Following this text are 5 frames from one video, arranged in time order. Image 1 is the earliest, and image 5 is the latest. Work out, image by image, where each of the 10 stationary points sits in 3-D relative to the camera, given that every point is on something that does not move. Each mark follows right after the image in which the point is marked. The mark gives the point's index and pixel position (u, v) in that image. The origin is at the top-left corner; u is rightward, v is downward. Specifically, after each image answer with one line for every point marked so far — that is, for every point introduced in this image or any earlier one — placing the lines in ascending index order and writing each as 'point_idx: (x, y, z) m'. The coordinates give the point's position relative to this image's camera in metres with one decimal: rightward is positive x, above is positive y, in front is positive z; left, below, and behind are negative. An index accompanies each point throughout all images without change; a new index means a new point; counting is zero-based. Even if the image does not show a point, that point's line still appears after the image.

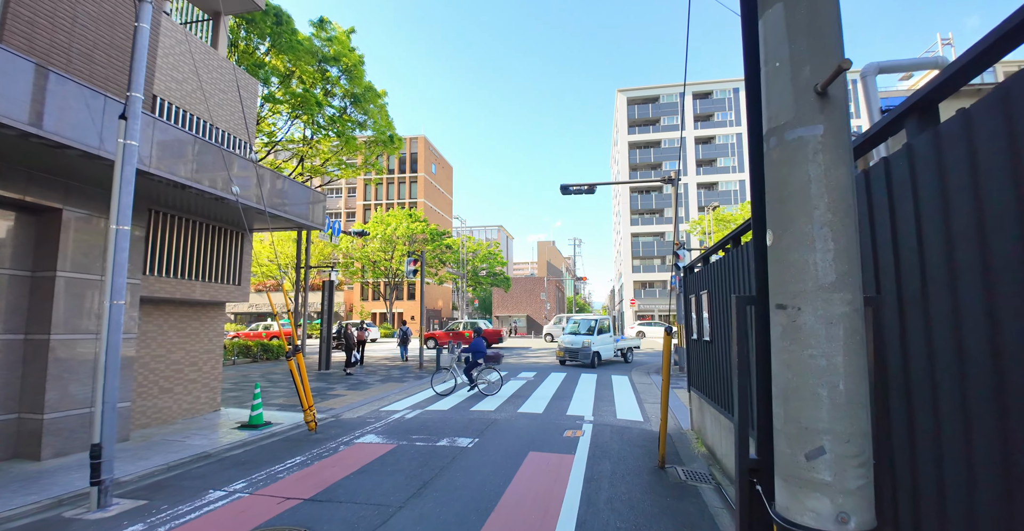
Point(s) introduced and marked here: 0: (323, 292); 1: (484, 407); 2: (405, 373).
0: (-5.9, -0.9, +15.0) m
1: (-0.5, -2.6, +8.8) m
2: (-3.3, -3.3, +14.4) m
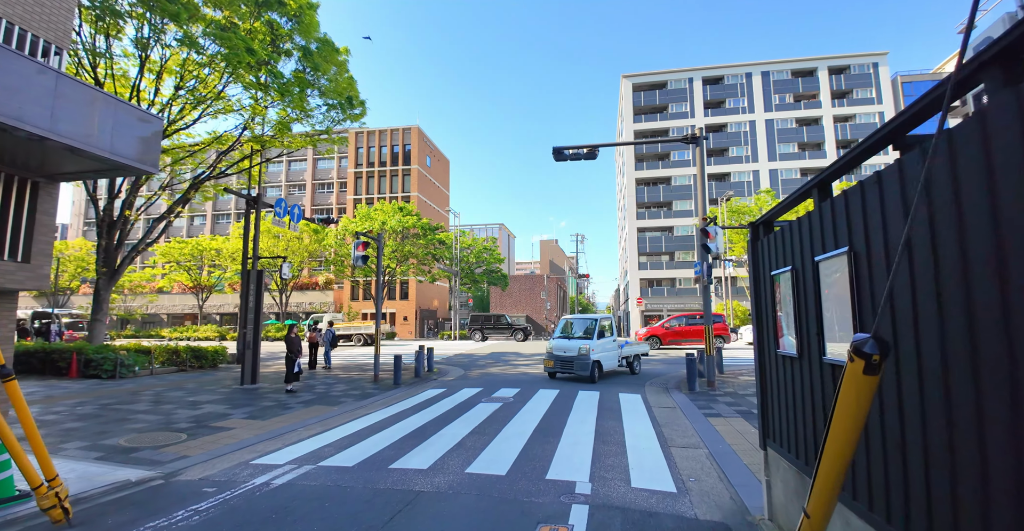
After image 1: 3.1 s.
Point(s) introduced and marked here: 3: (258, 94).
0: (-6.5, -0.5, +11.7) m
1: (-1.1, -2.2, +5.4) m
2: (-3.8, -2.9, +11.0) m
3: (-8.3, +5.6, +15.6) m
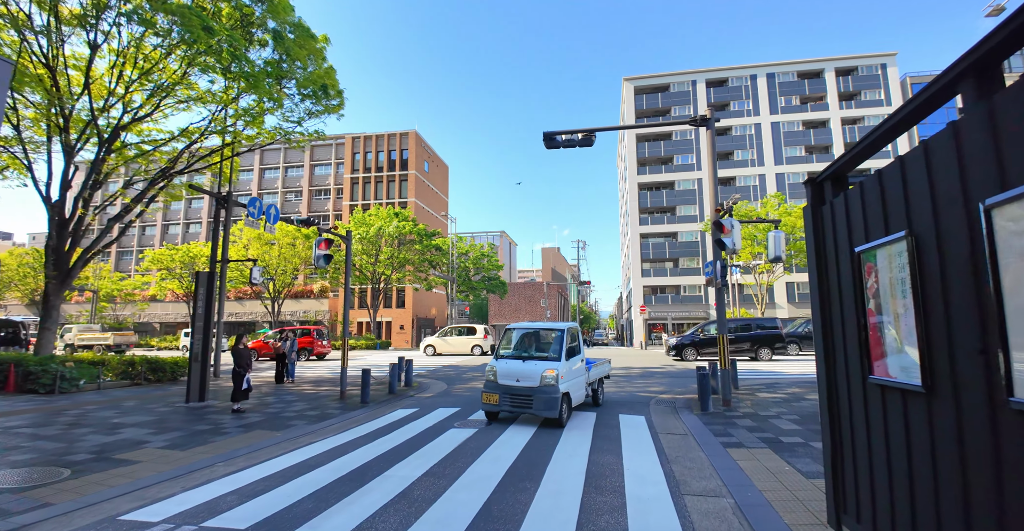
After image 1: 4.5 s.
0: (-6.8, -0.5, +10.3) m
1: (-1.5, -2.1, +3.9) m
2: (-4.1, -2.9, +9.6) m
3: (-8.6, +5.5, +14.3) m
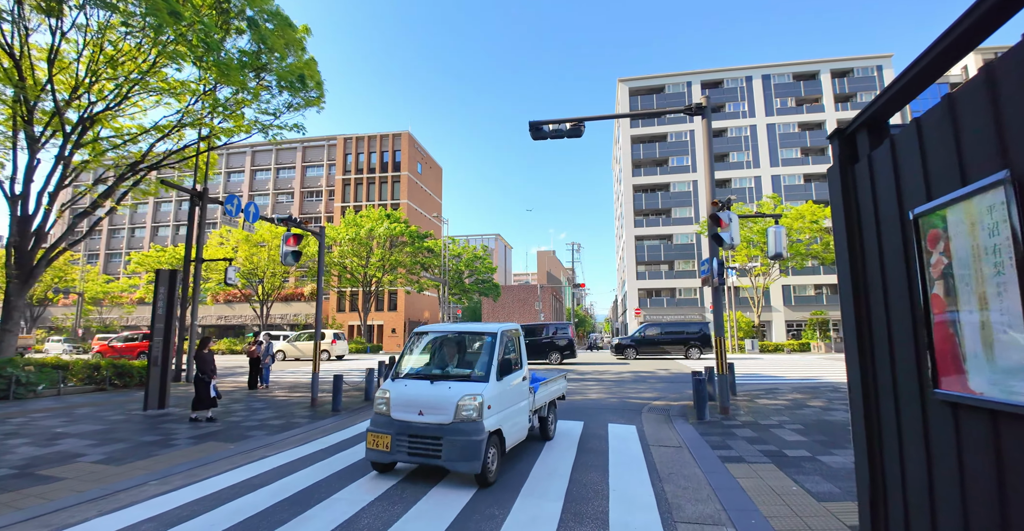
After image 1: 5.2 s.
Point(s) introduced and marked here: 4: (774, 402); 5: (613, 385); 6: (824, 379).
0: (-7.1, -0.4, +9.6) m
1: (-1.8, -2.0, +3.3) m
2: (-4.5, -2.9, +8.9) m
3: (-8.9, +5.5, +13.6) m
4: (+6.0, -3.1, +10.9) m
5: (+2.8, -3.3, +13.0) m
6: (+10.0, -3.7, +15.3) m
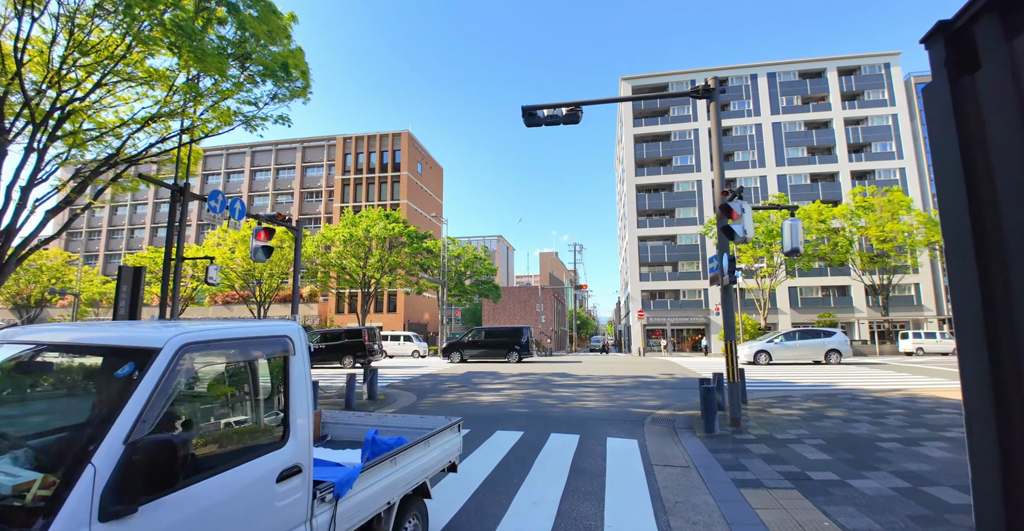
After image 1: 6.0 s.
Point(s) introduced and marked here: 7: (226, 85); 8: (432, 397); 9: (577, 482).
0: (-7.3, -0.4, +8.9) m
1: (-2.0, -1.9, +2.5) m
2: (-4.7, -2.8, +8.1) m
3: (-9.1, +5.5, +12.9) m
4: (+5.8, -3.1, +10.1) m
5: (+2.6, -3.3, +12.2) m
6: (+9.9, -3.6, +14.4) m
7: (-7.9, +5.0, +13.1) m
8: (-2.0, -3.3, +11.9) m
9: (+0.8, -2.4, +5.3) m
